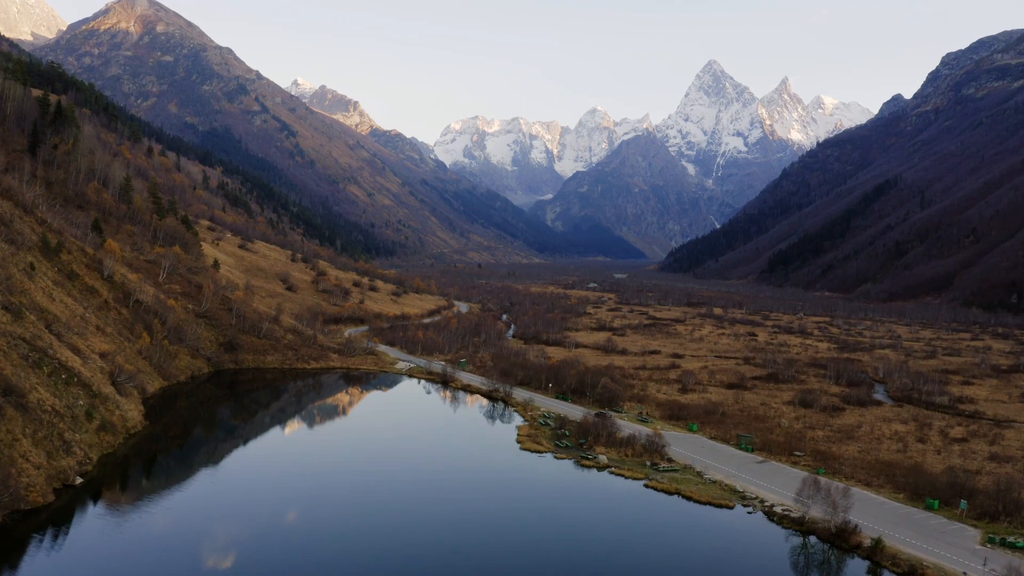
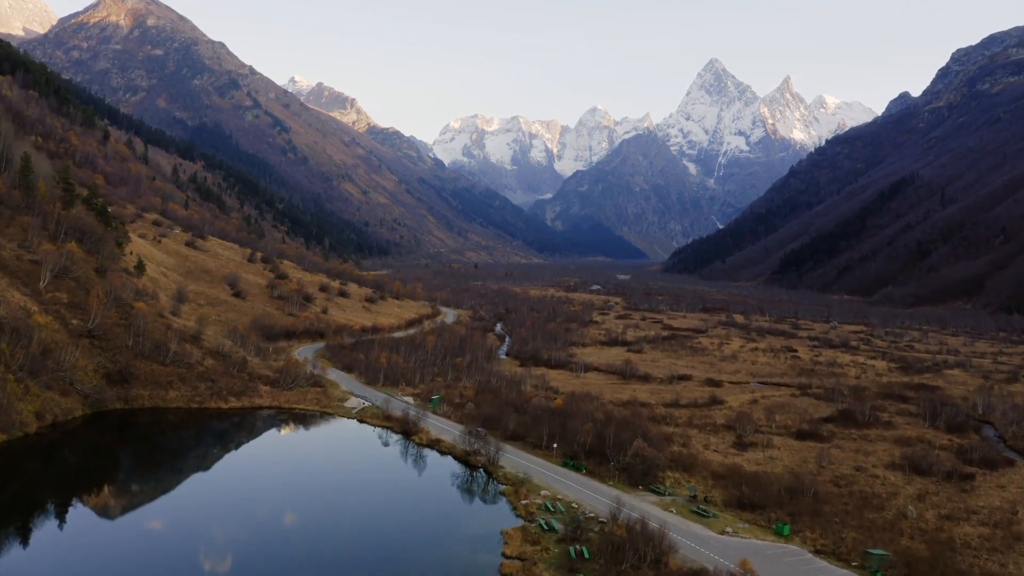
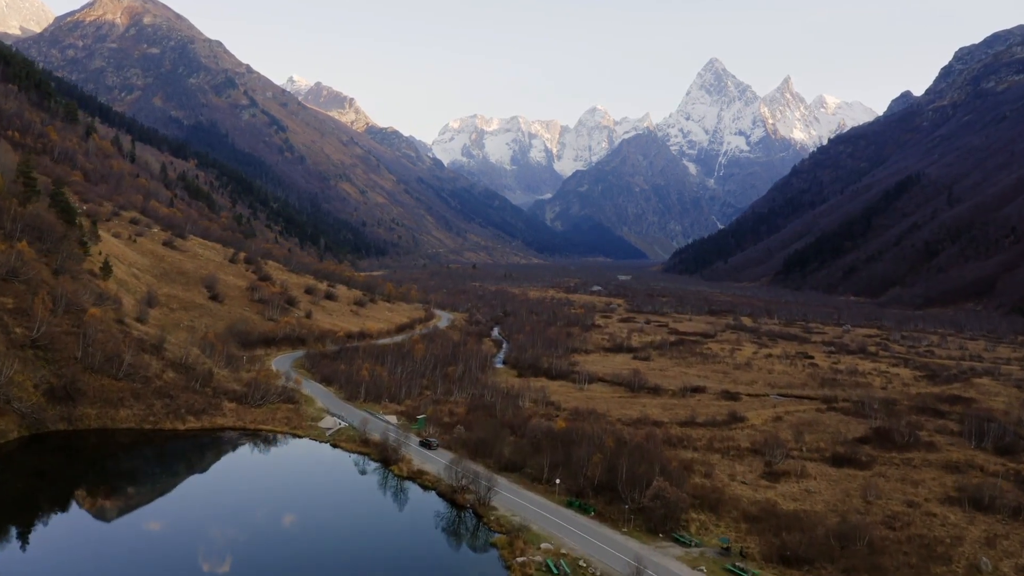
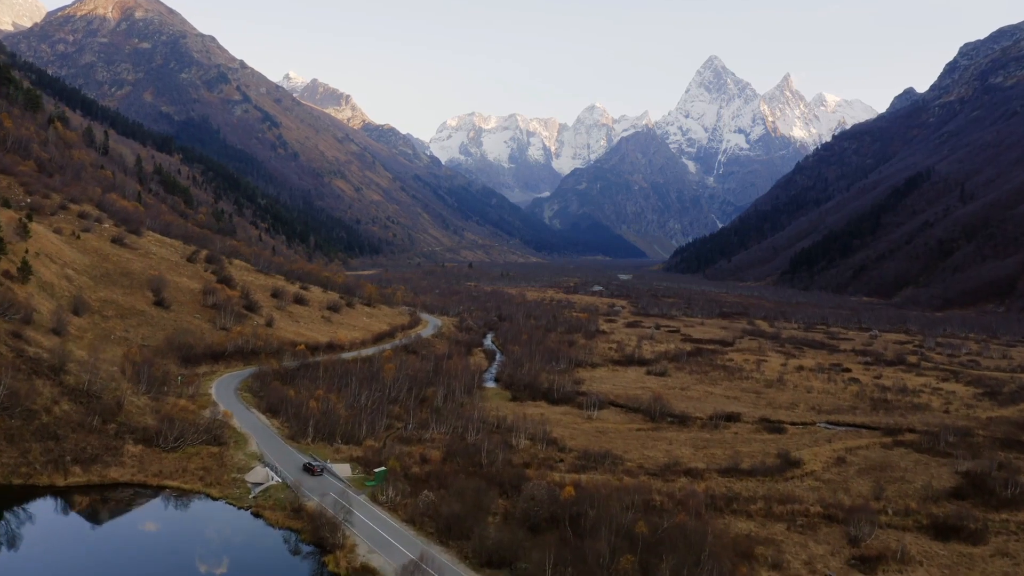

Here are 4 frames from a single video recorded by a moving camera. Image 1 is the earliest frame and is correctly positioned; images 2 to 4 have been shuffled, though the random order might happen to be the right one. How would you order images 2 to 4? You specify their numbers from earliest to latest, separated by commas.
2, 3, 4
